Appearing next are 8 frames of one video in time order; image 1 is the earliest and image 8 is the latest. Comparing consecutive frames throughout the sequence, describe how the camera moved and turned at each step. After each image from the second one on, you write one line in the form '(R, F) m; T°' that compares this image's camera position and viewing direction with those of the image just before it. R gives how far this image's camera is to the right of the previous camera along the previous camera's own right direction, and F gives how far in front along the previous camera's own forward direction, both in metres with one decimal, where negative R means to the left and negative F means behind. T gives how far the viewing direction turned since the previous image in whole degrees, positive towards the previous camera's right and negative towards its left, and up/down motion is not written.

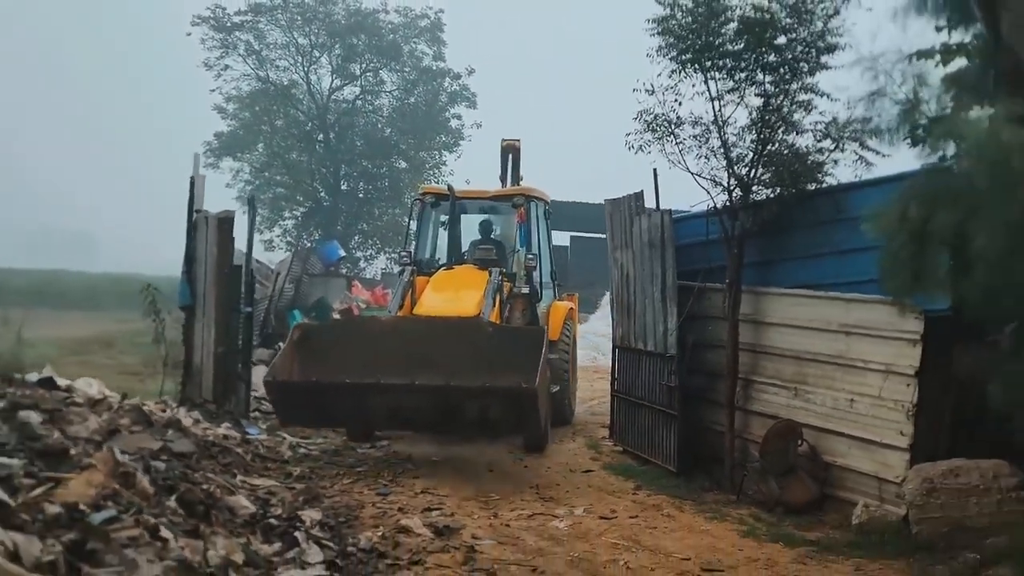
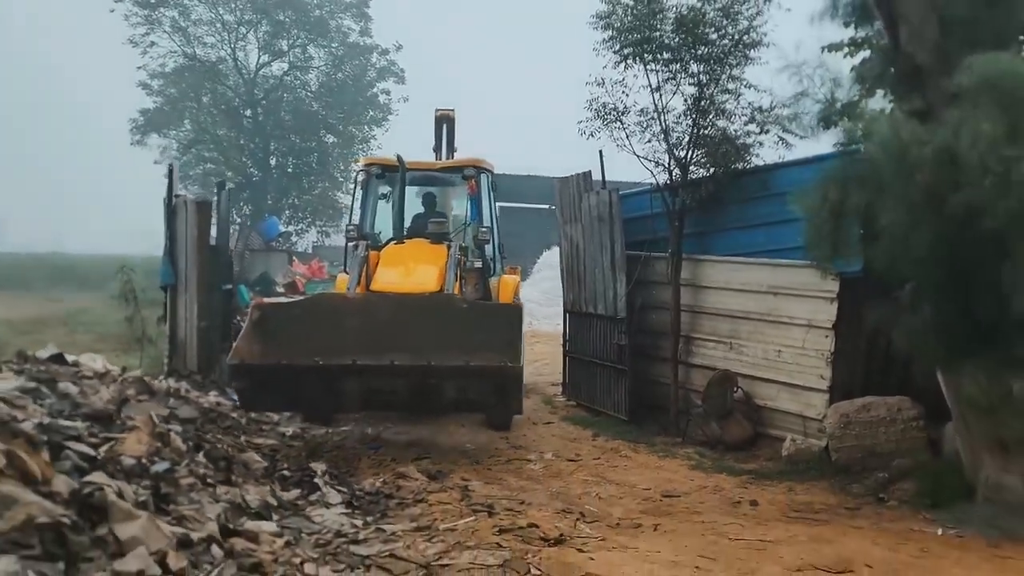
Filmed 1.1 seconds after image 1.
(-0.6, -0.7) m; +6°
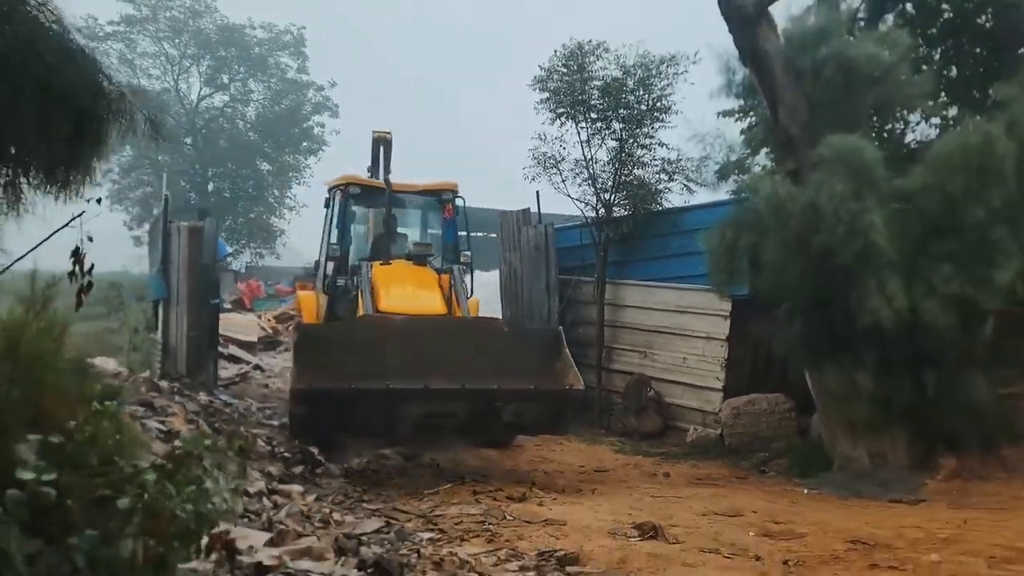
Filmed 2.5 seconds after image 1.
(-0.6, -1.4) m; +7°
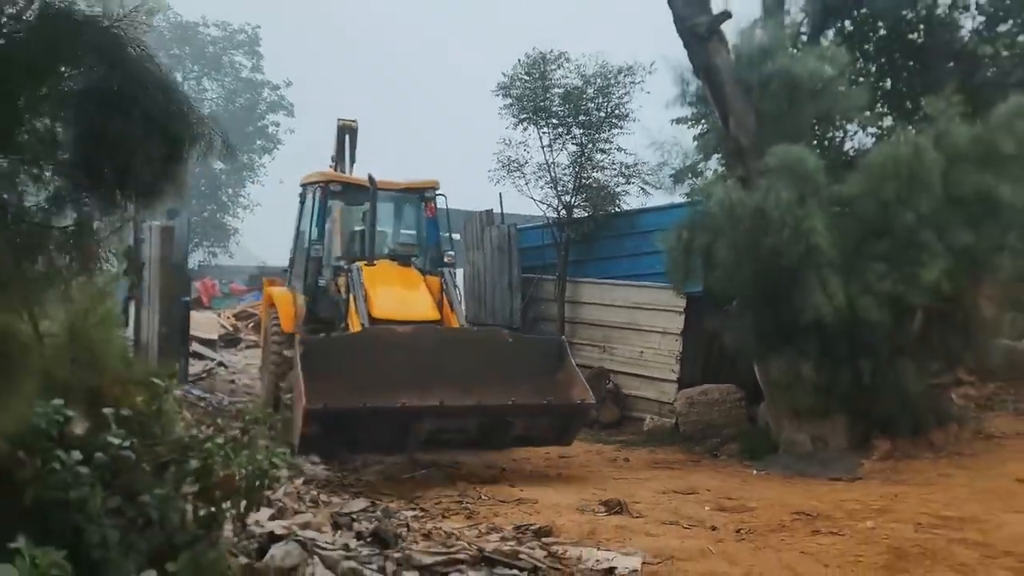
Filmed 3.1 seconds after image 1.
(-0.2, -0.4) m; +4°
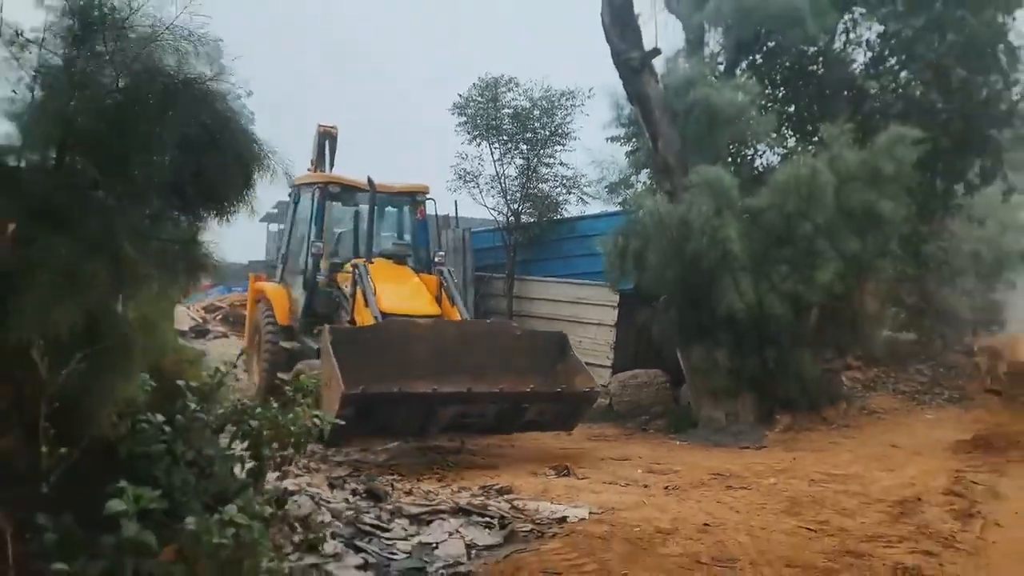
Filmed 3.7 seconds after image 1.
(-0.3, -1.1) m; +5°
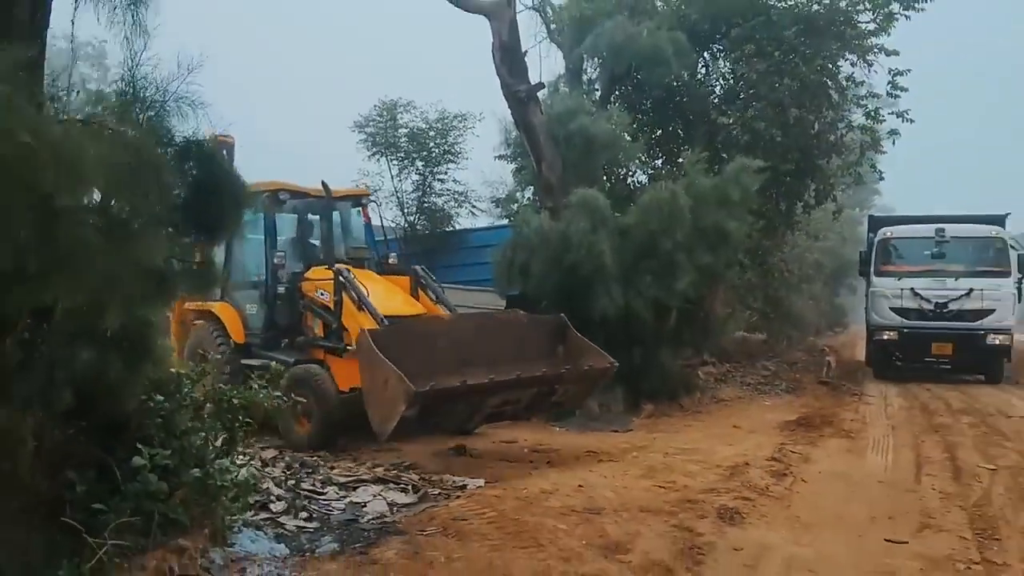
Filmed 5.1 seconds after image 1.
(-0.2, -1.3) m; +7°
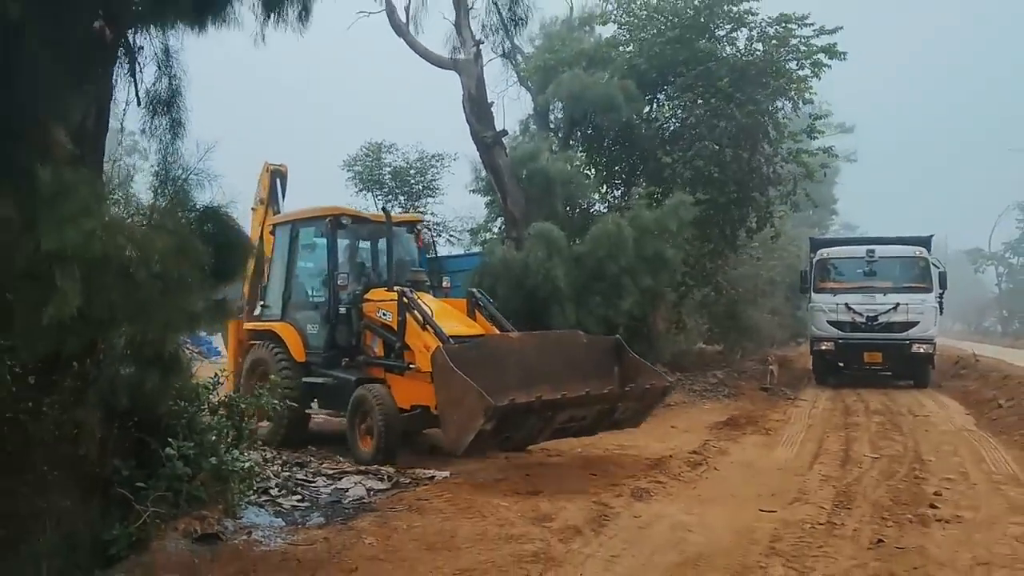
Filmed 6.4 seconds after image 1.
(+0.4, -1.5) m; +1°
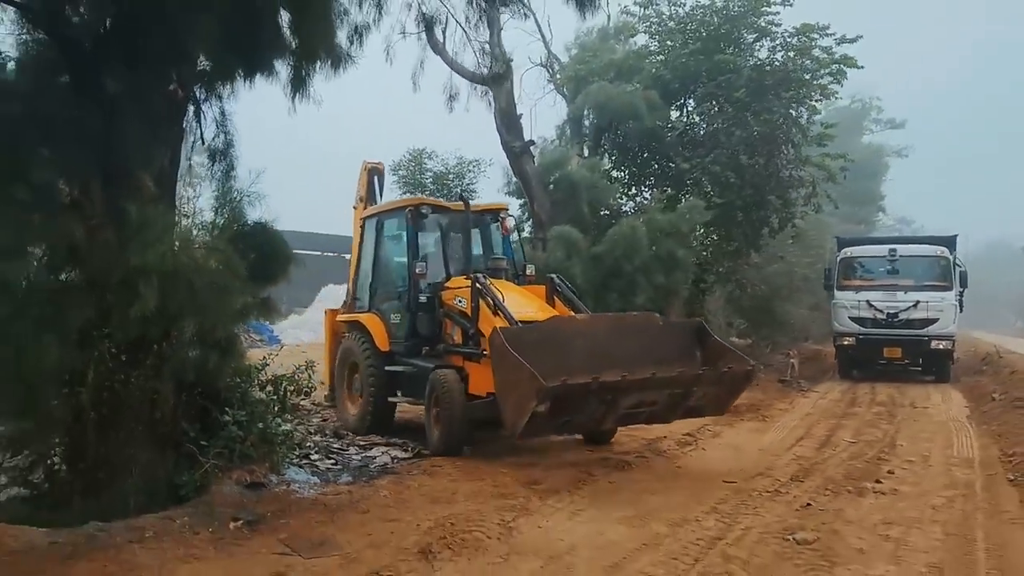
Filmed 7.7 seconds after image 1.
(+0.7, -1.3) m; -5°
